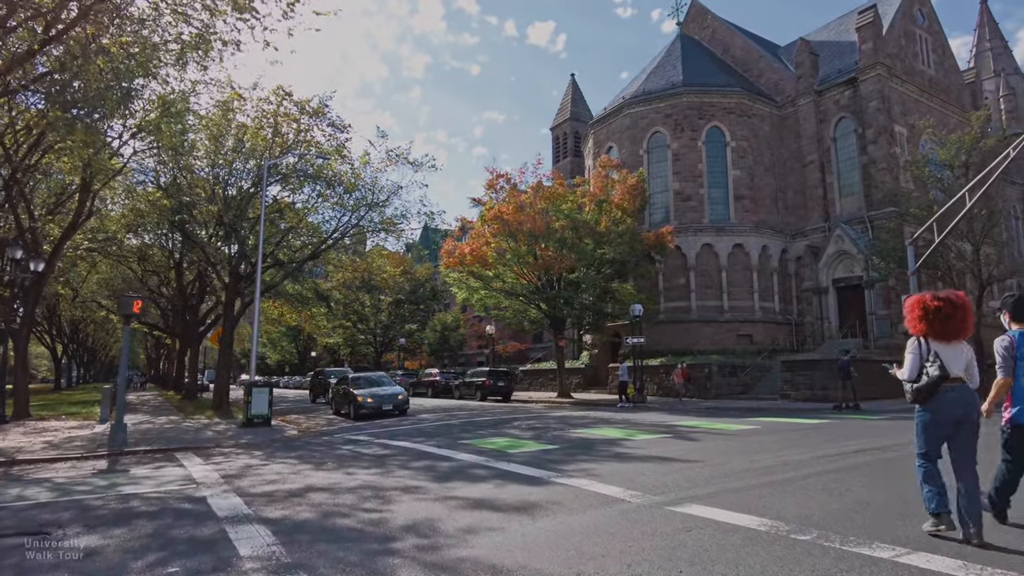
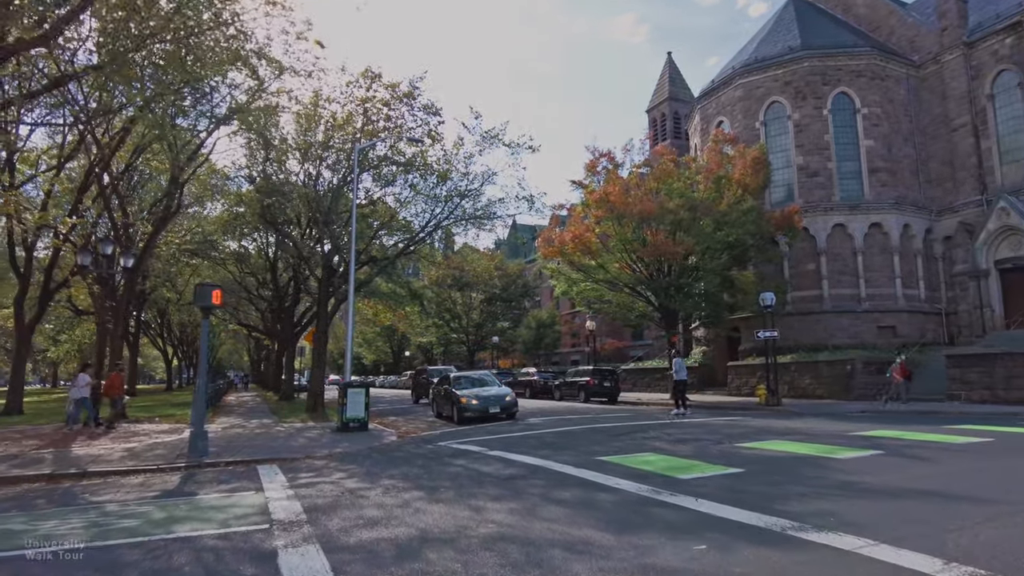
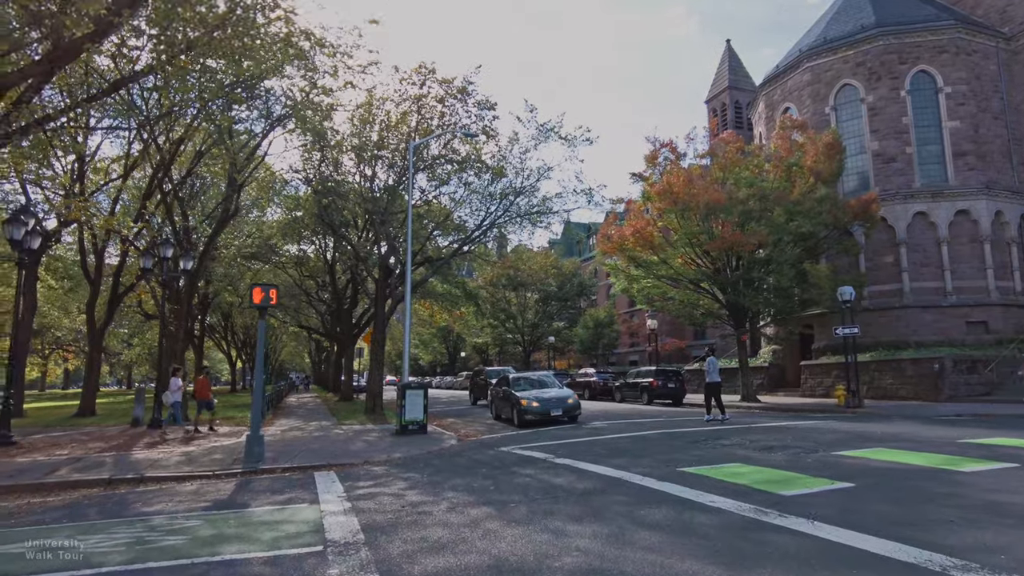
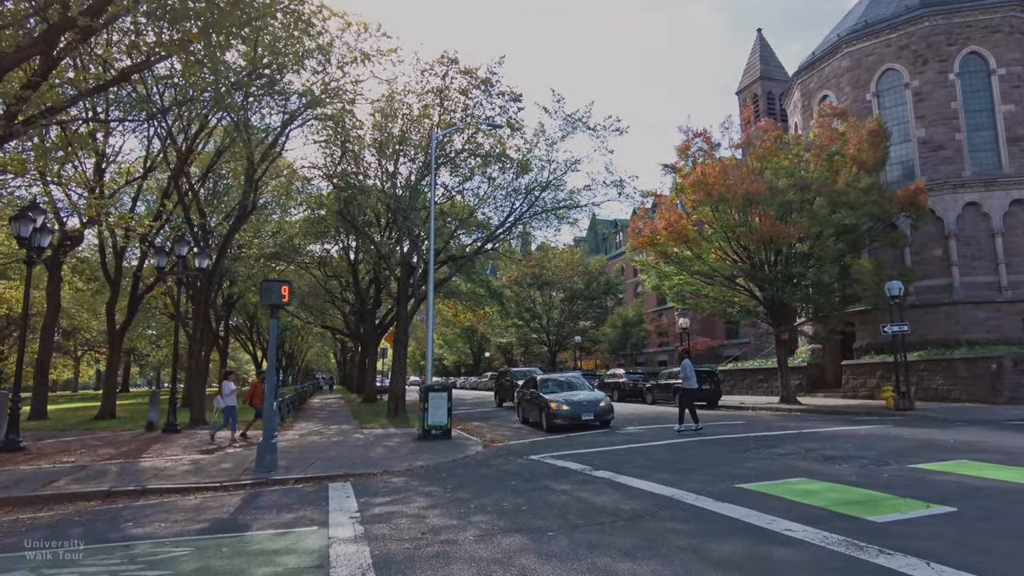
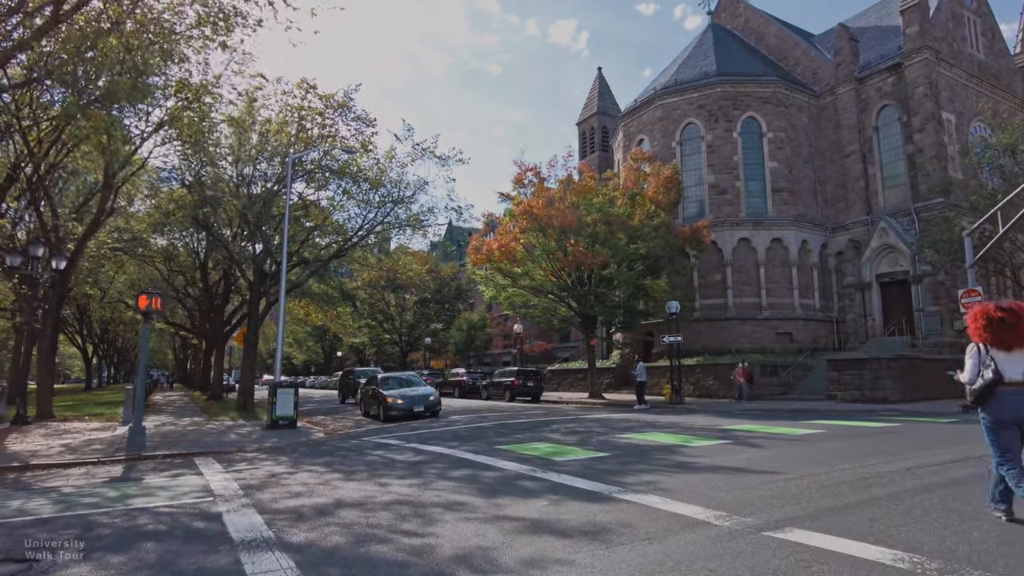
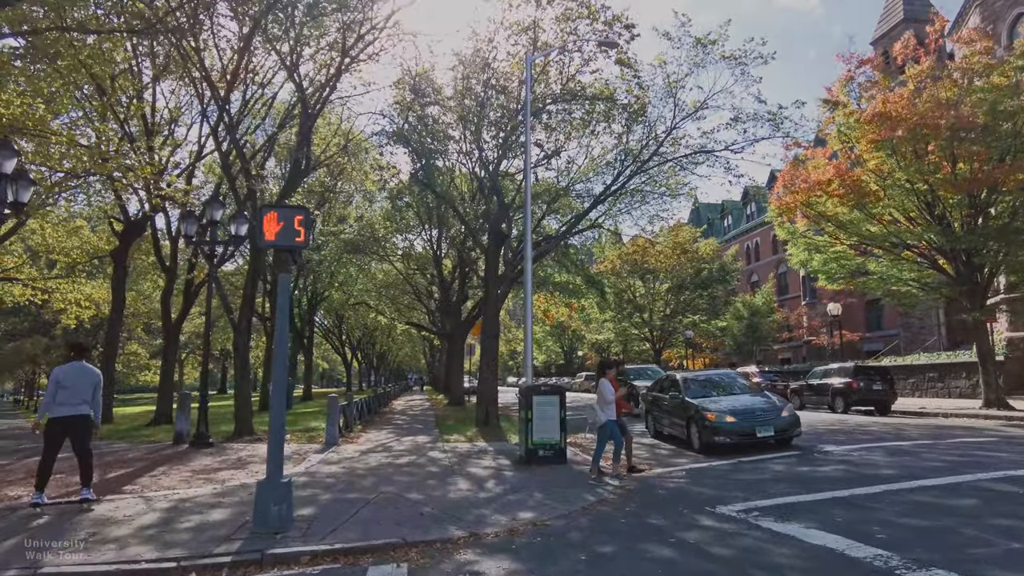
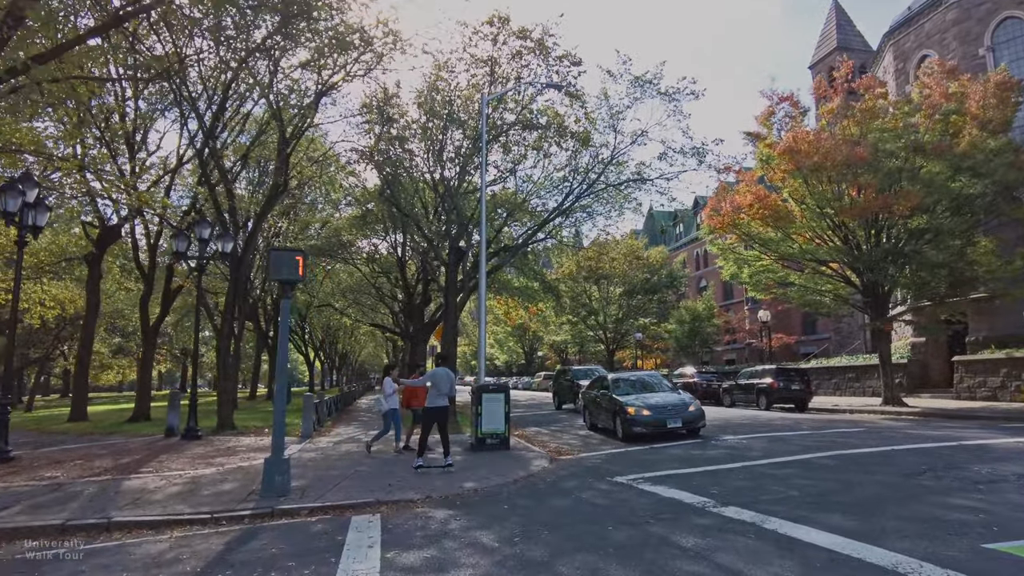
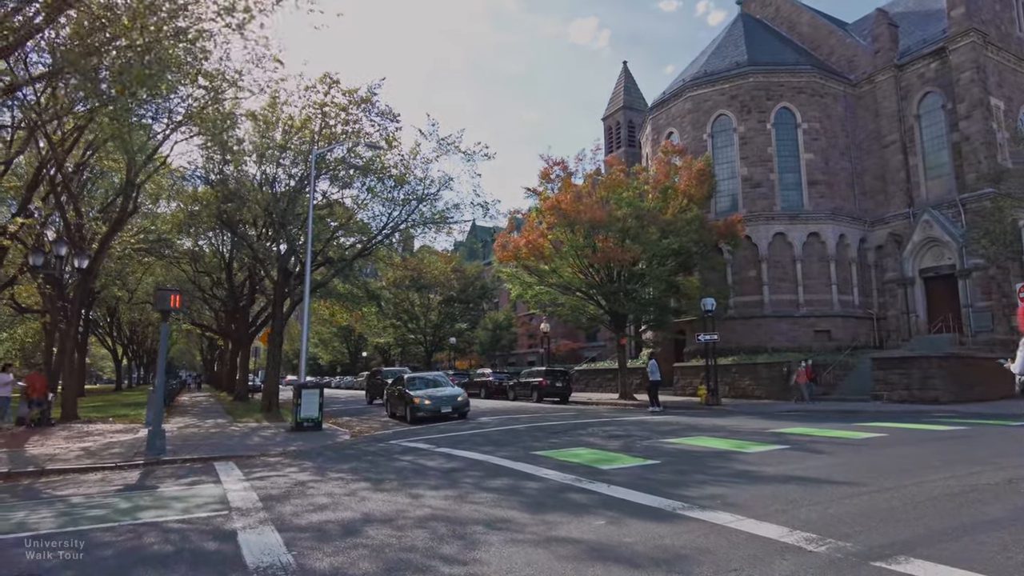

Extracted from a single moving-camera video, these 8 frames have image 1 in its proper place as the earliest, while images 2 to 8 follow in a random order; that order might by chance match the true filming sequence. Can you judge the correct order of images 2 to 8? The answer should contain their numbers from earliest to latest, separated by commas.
5, 8, 2, 3, 4, 7, 6
